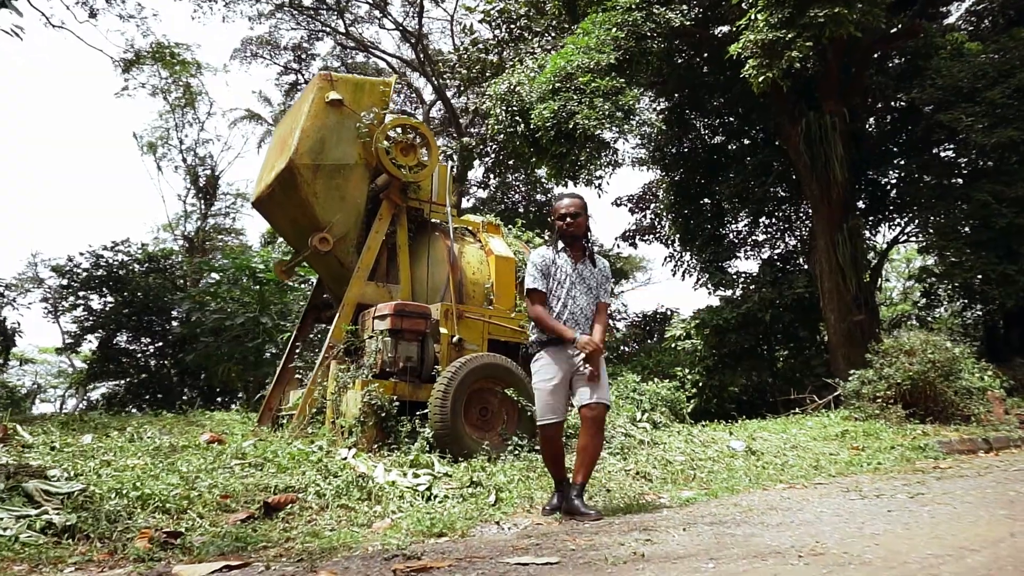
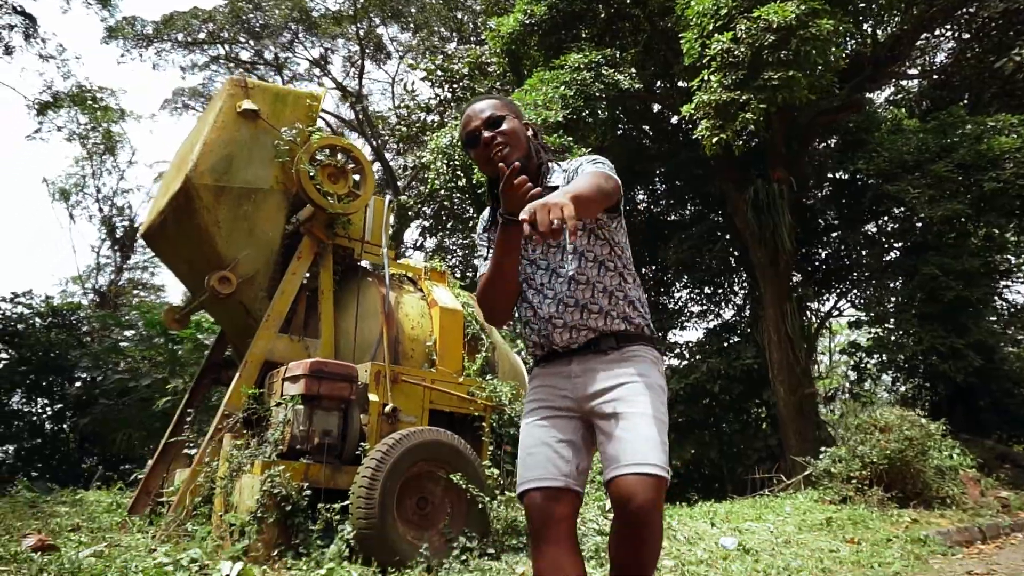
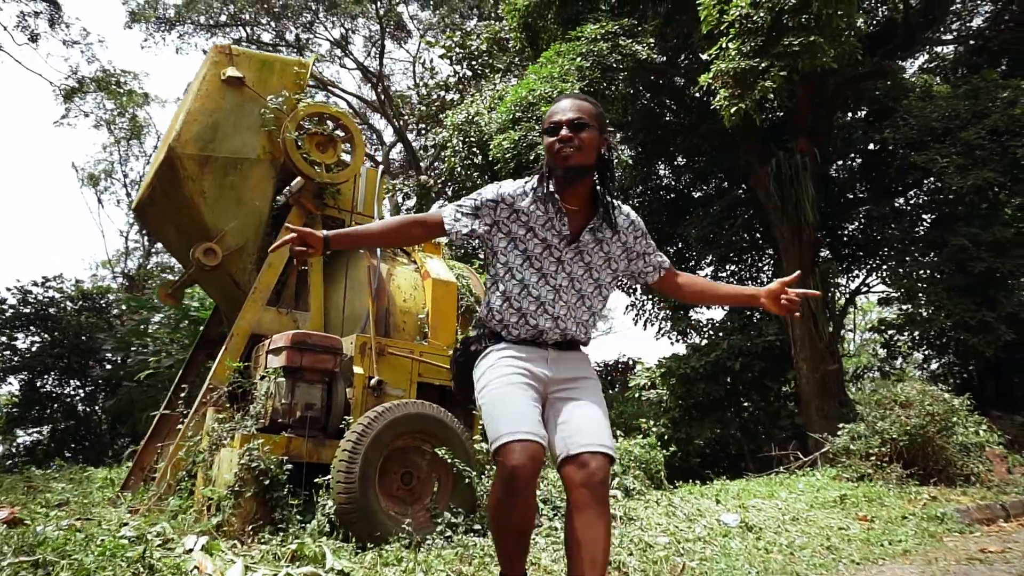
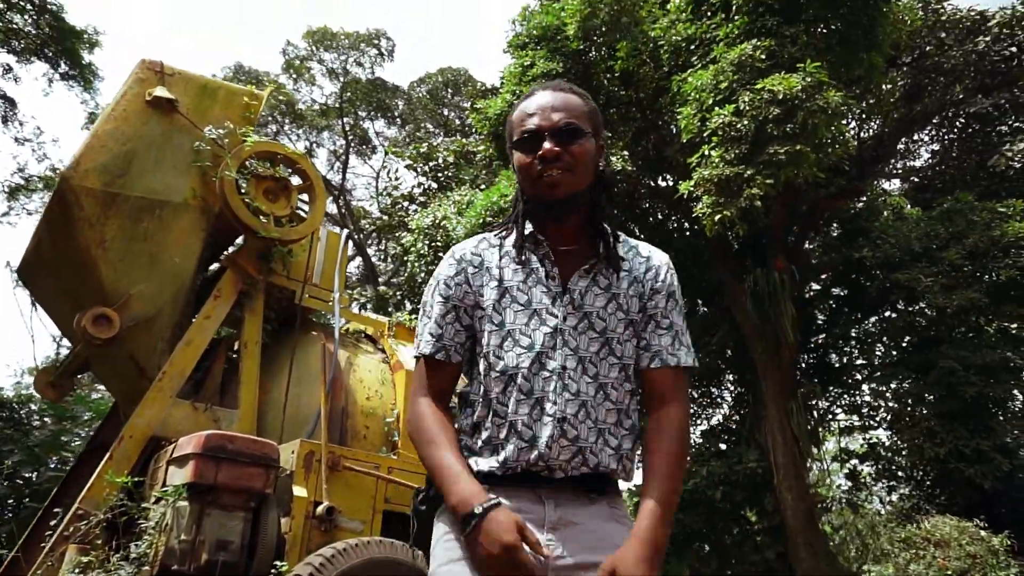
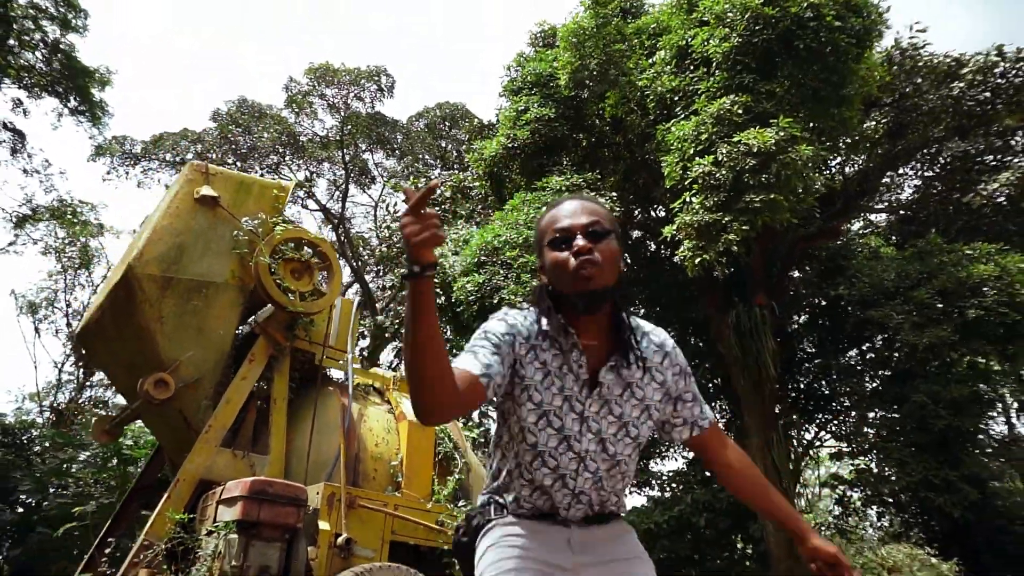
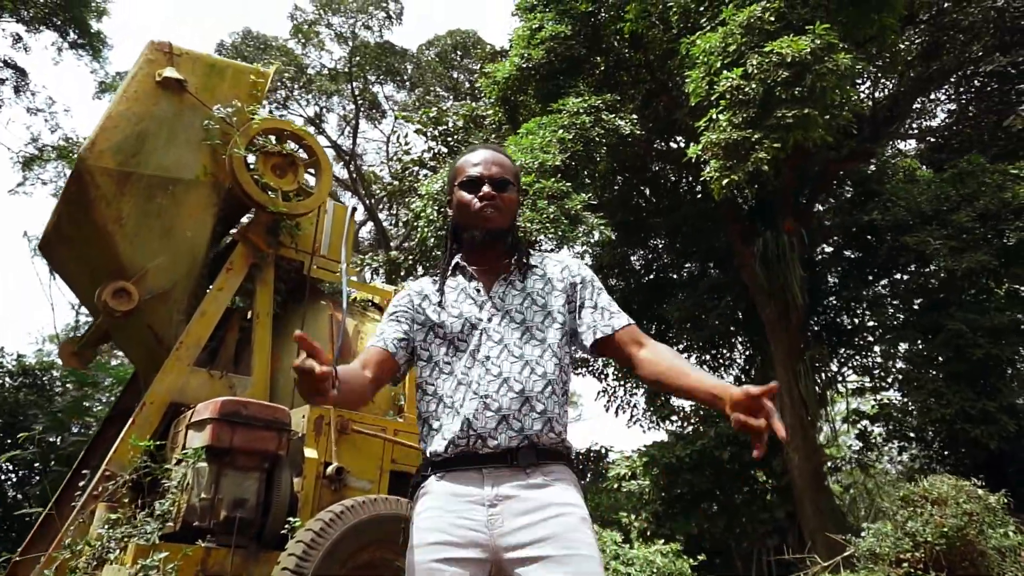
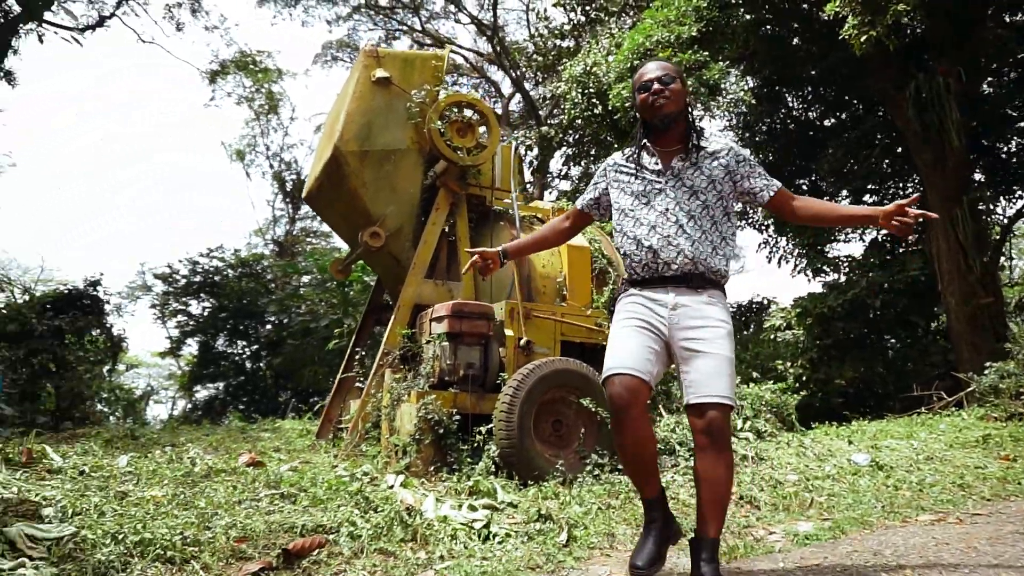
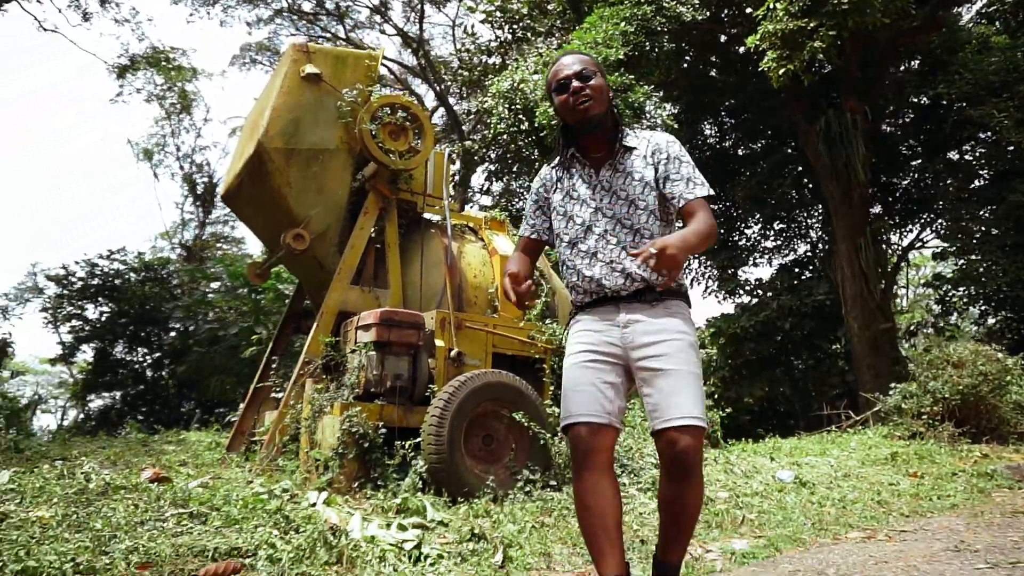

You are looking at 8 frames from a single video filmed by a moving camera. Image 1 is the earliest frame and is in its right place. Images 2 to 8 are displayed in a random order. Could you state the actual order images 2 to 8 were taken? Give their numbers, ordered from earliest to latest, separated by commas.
3, 6, 4, 5, 2, 8, 7
